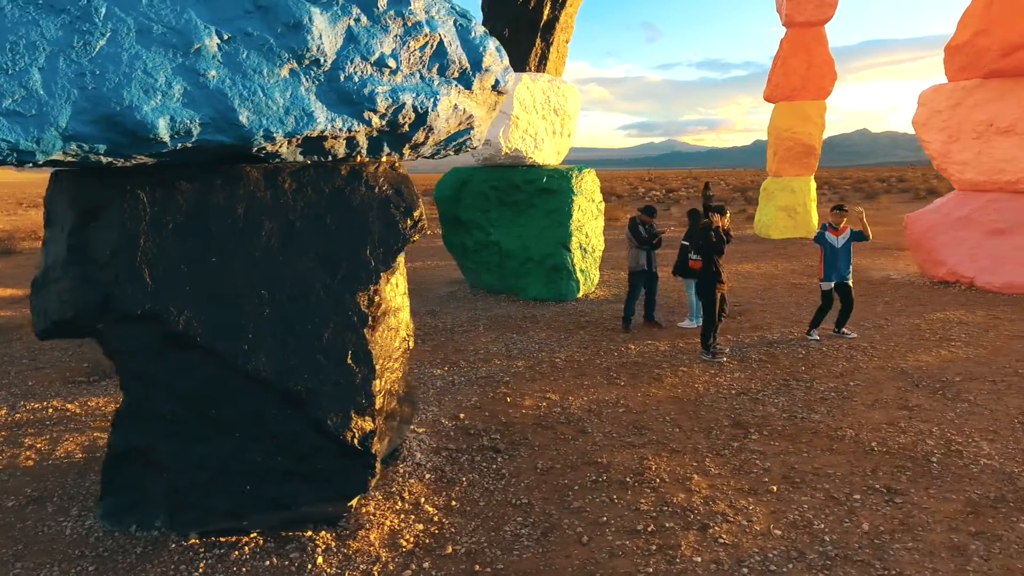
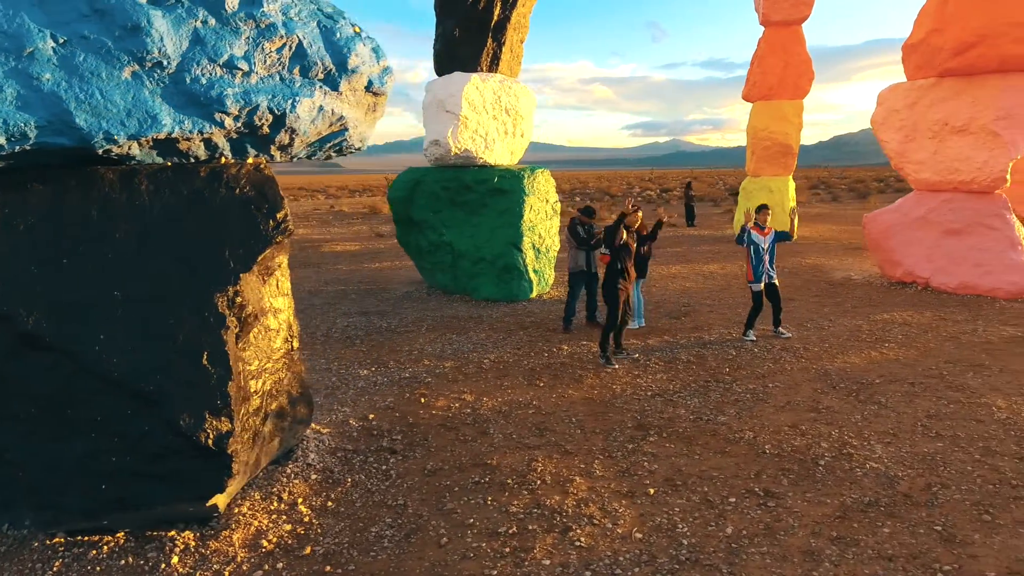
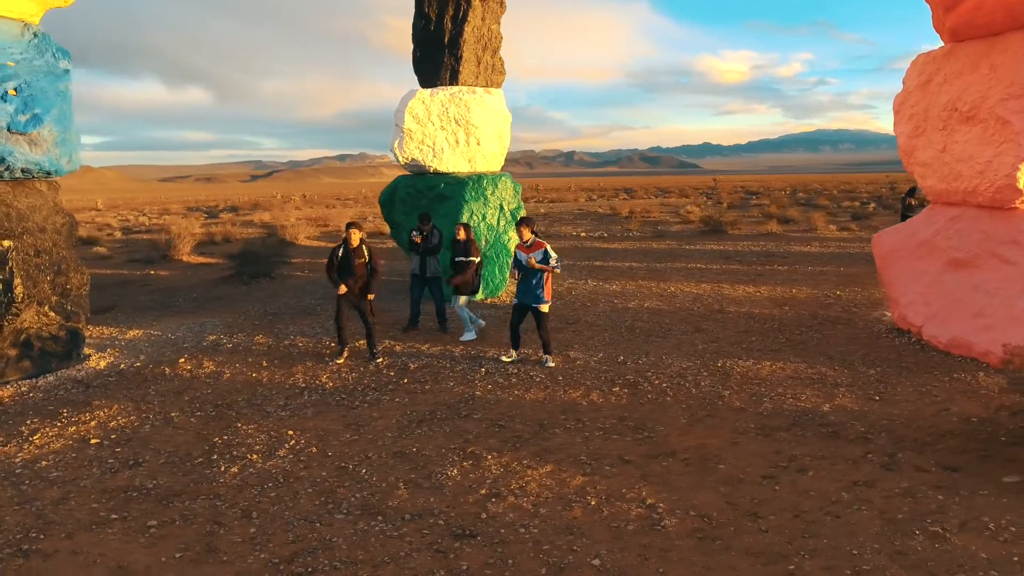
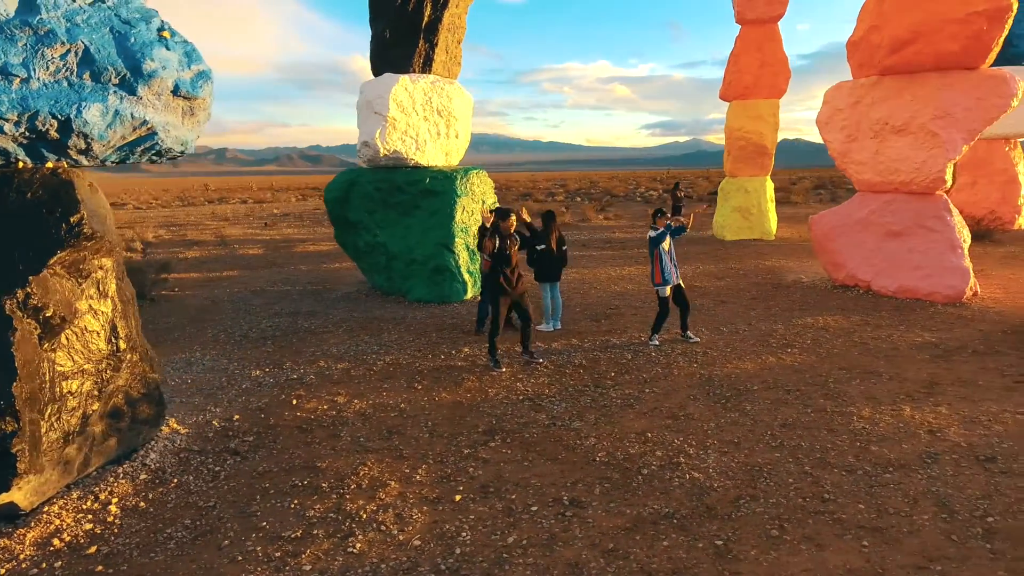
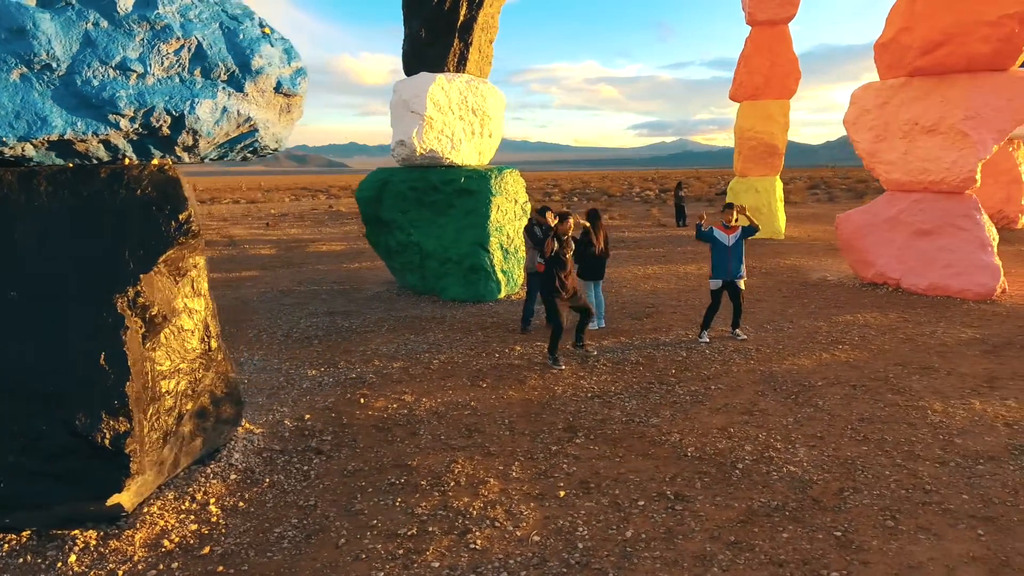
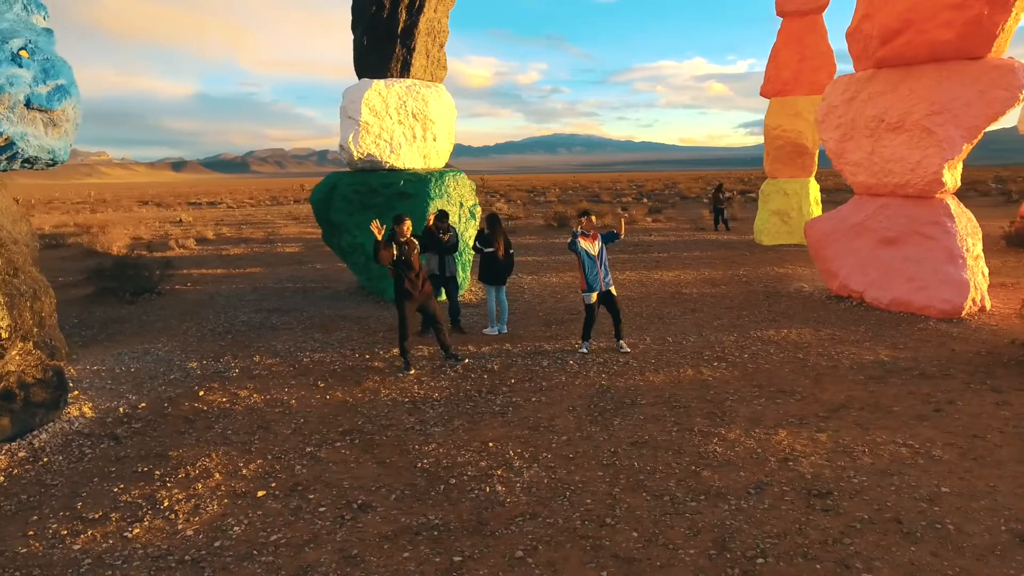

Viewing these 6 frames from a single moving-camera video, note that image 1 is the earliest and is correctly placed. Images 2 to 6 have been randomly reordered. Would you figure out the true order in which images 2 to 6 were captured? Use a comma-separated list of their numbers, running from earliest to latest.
2, 5, 4, 6, 3
